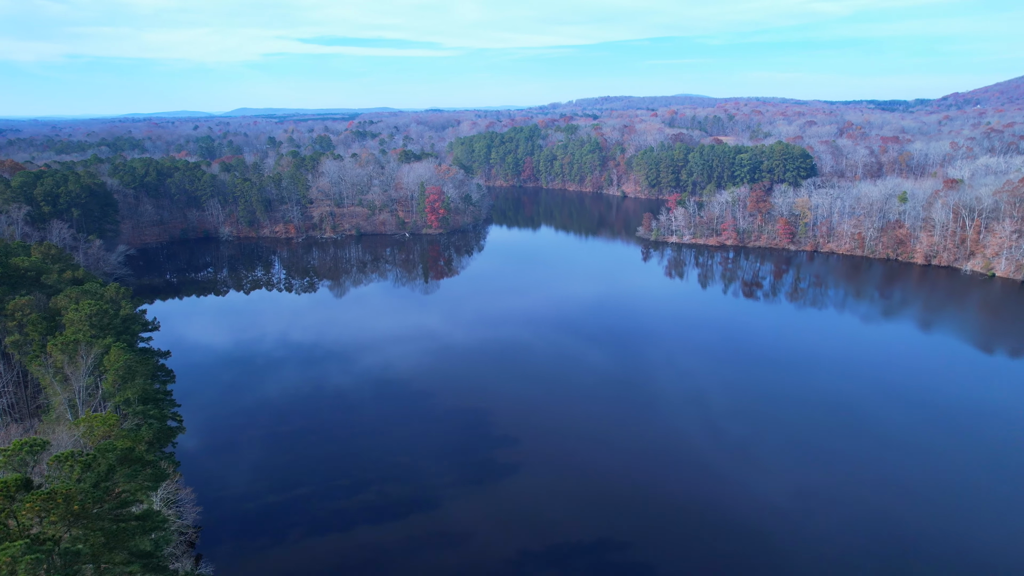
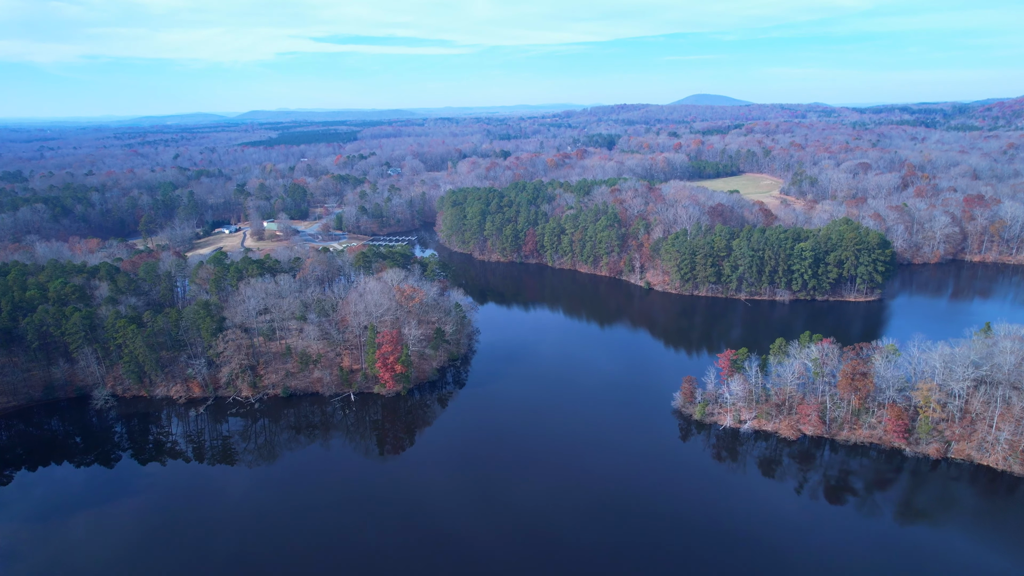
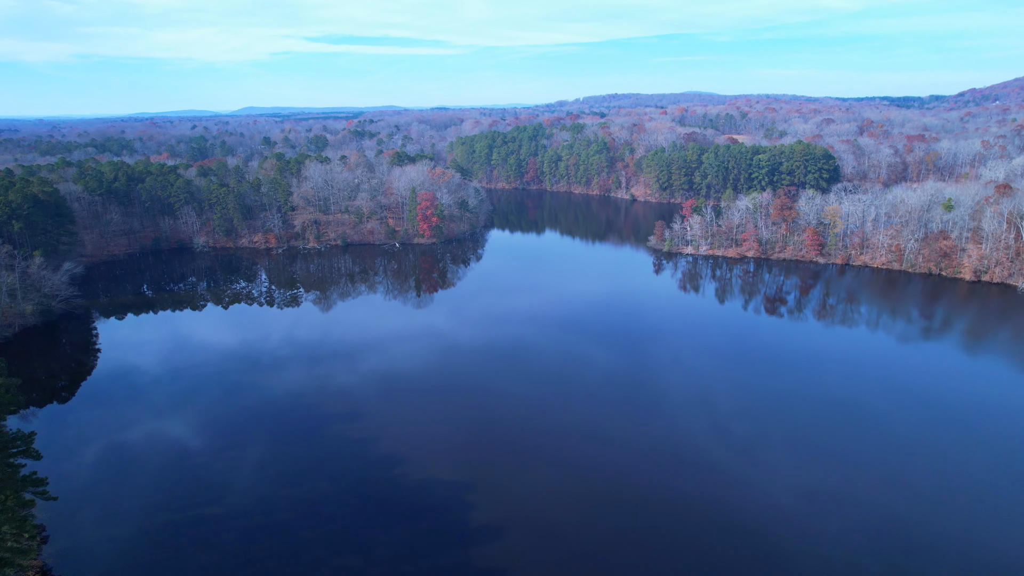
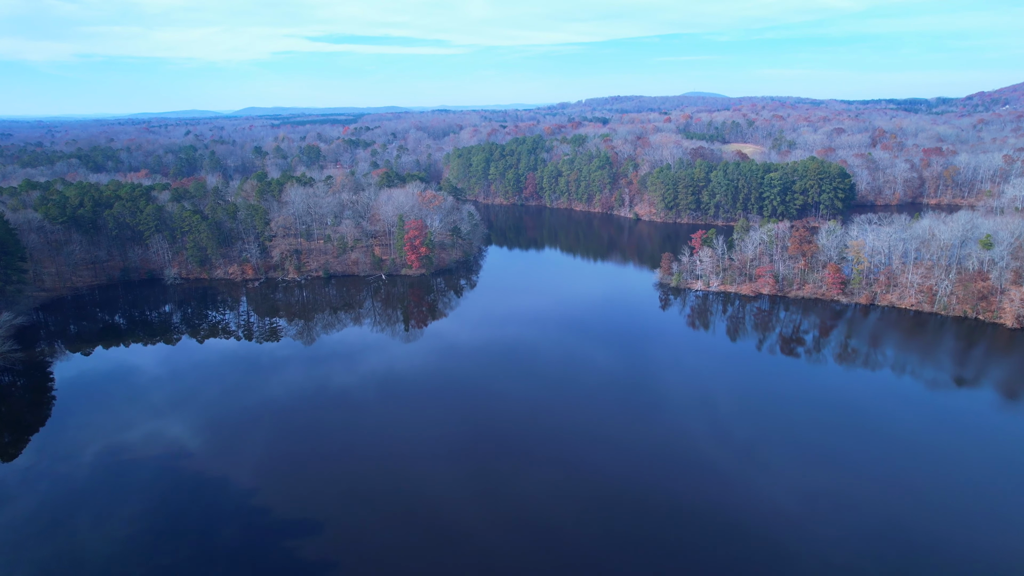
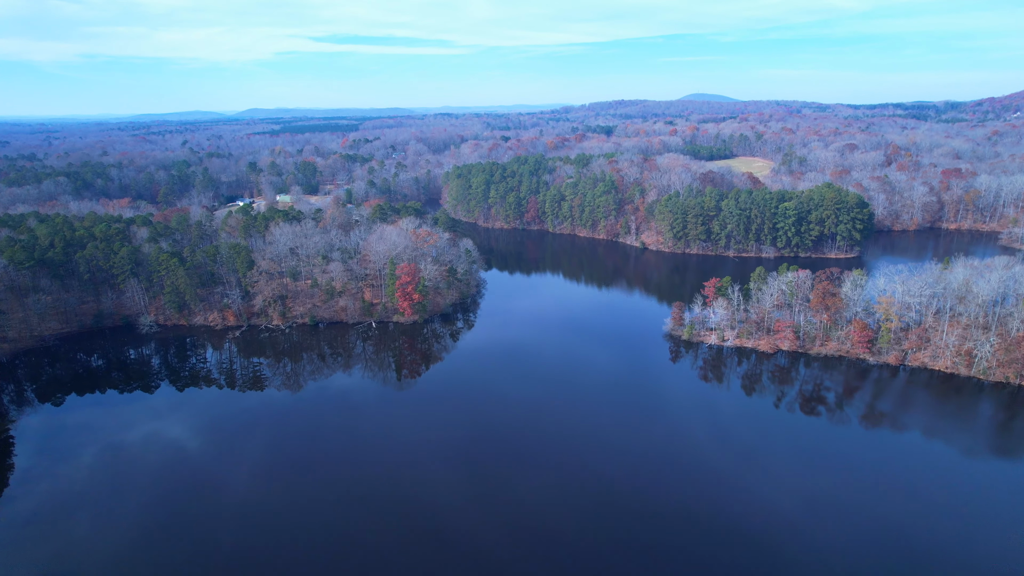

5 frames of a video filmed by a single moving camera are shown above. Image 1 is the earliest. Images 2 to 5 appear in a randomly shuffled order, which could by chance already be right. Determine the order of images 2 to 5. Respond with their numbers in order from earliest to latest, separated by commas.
3, 4, 5, 2
